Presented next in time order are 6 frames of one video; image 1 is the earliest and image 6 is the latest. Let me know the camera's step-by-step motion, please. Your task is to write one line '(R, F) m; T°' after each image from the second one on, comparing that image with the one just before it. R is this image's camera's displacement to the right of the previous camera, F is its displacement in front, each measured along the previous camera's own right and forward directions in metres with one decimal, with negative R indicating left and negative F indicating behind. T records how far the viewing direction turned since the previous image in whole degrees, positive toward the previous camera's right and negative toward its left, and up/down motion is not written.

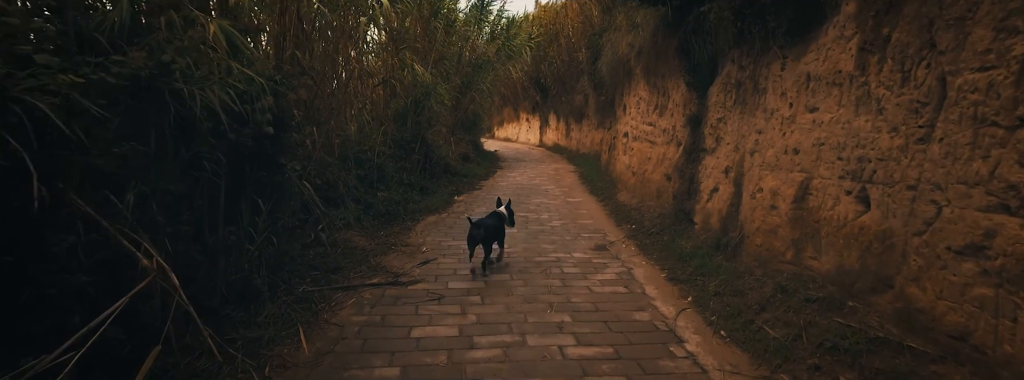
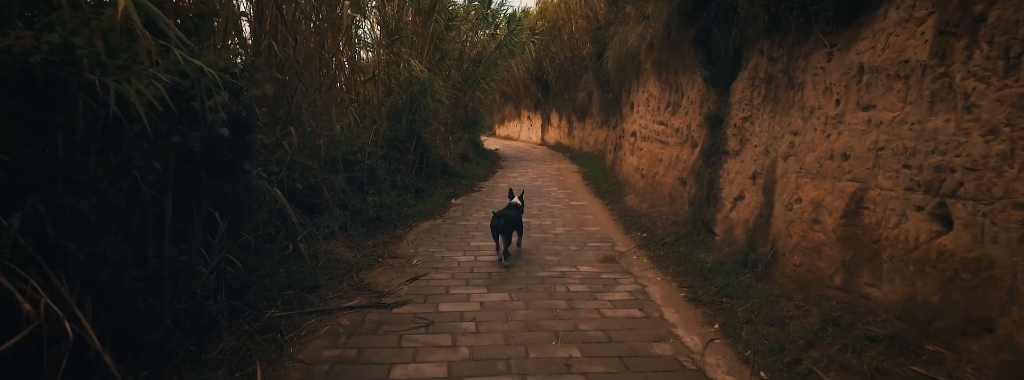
(0.0, +0.5) m; 0°
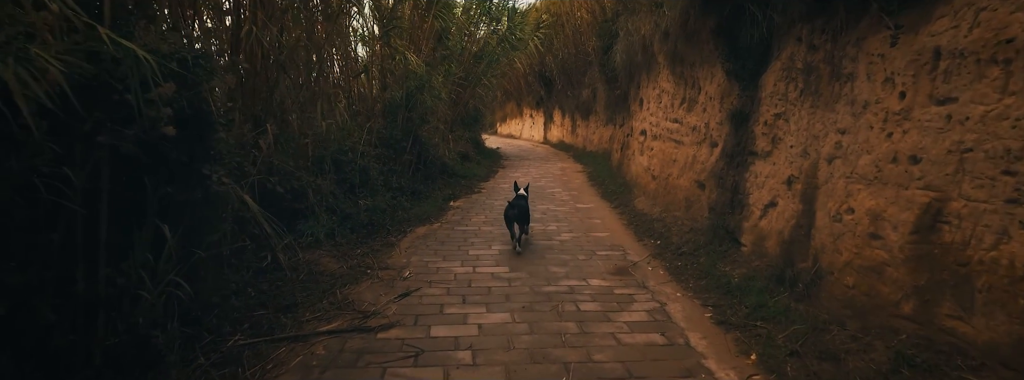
(0.0, +0.5) m; 0°
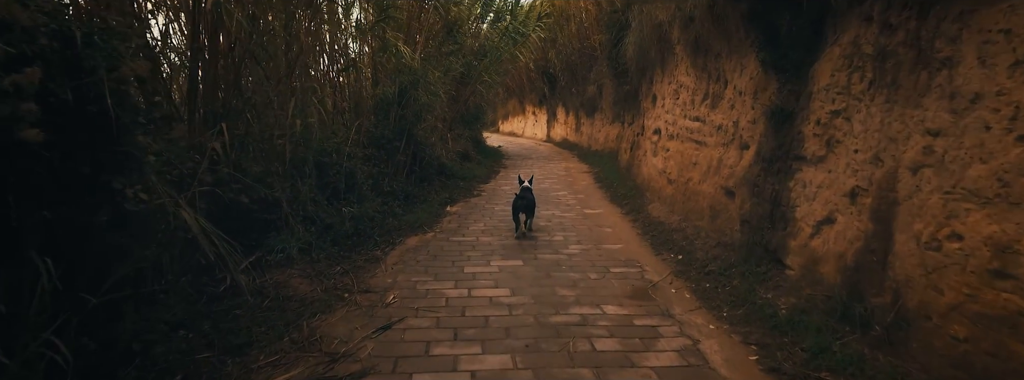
(0.0, +0.7) m; 0°
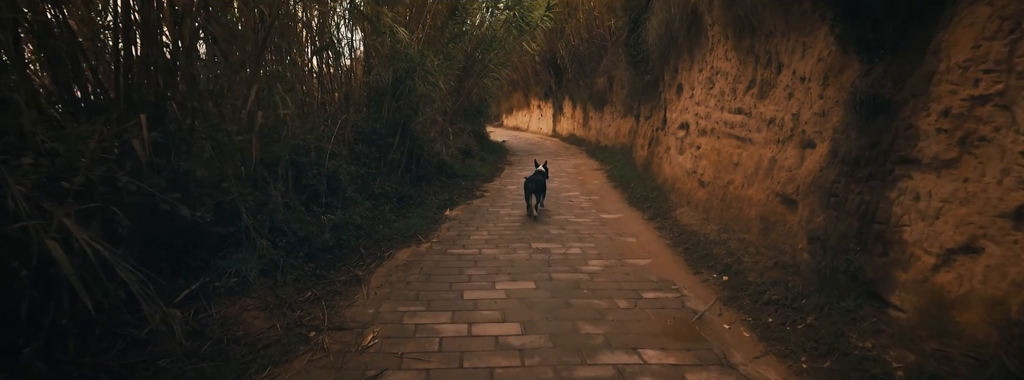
(-0.1, +0.9) m; 0°
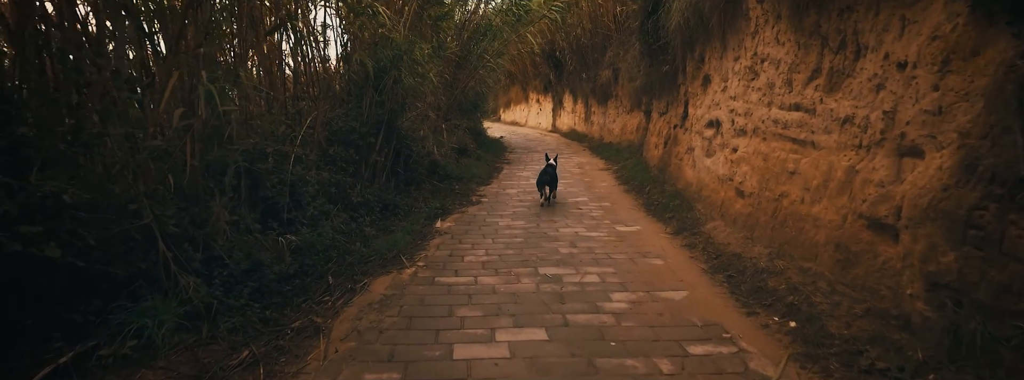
(-0.1, +1.0) m; 0°
